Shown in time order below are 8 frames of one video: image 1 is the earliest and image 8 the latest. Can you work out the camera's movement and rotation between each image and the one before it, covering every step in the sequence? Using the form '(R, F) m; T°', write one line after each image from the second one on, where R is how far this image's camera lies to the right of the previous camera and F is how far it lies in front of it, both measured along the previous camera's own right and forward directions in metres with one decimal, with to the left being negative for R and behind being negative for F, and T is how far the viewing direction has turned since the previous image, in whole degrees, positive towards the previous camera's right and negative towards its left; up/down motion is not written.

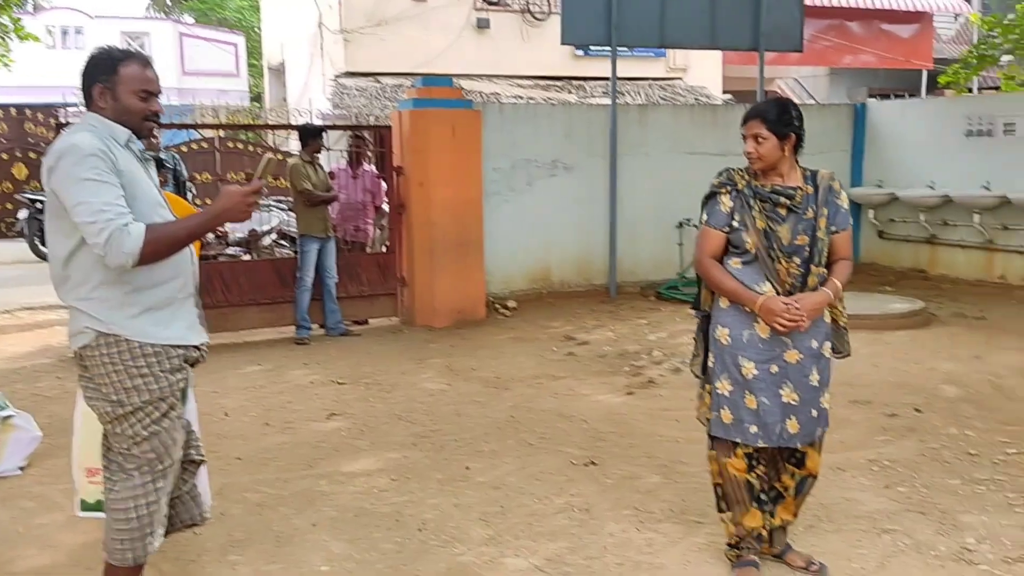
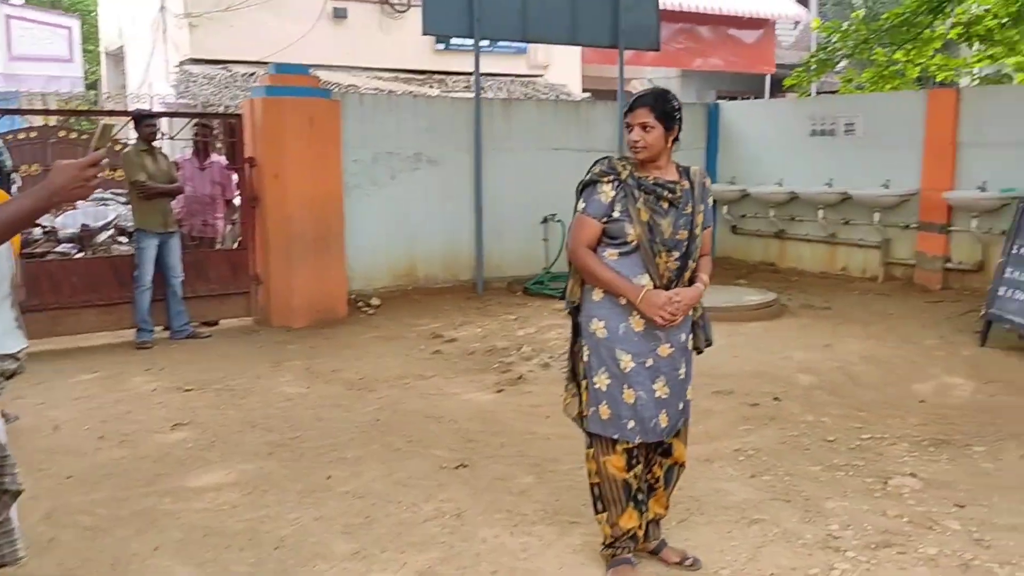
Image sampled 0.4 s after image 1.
(0.0, +0.2) m; +9°
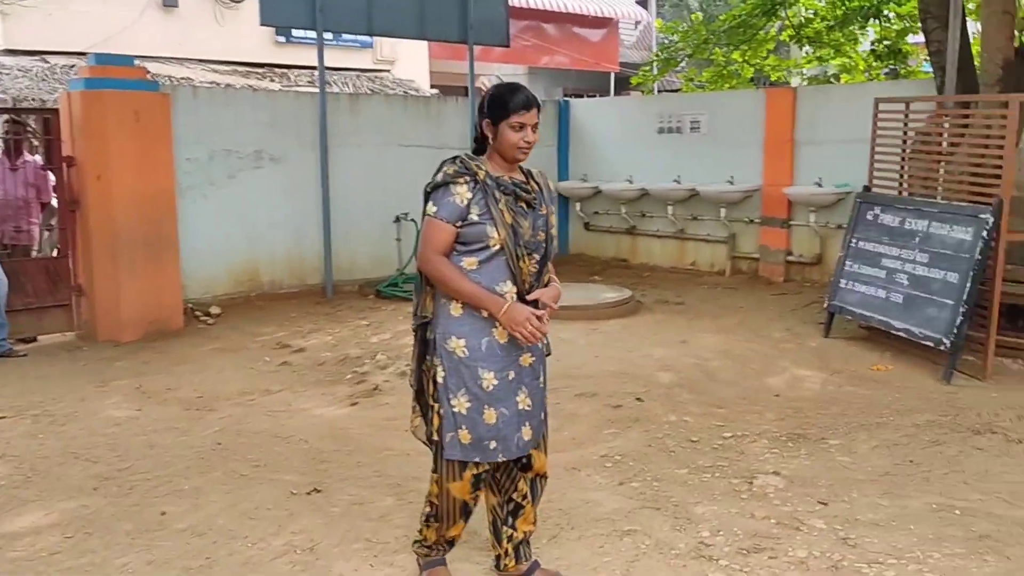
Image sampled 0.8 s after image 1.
(0.0, +0.3) m; +10°
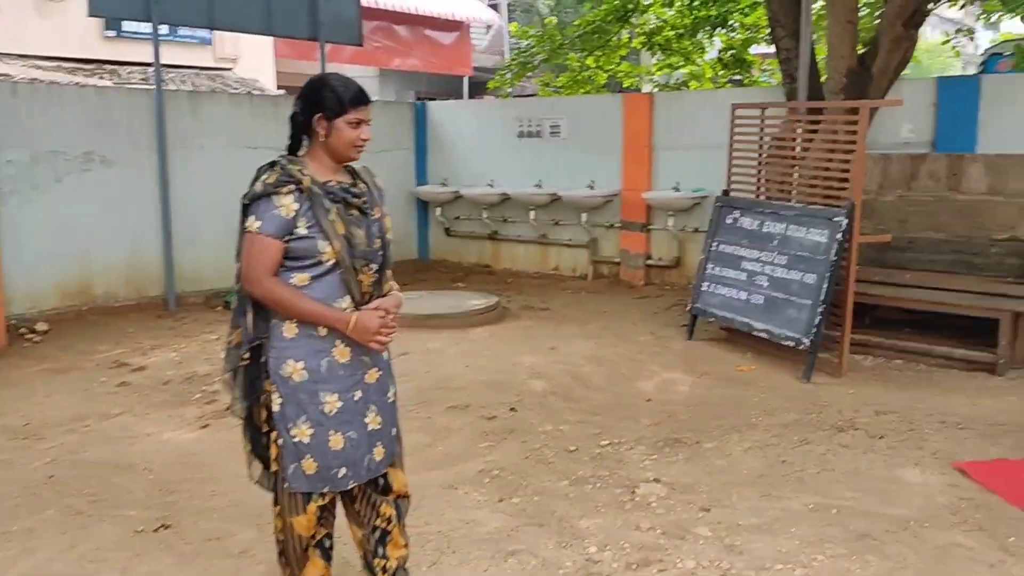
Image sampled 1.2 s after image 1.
(-0.1, +0.2) m; +10°
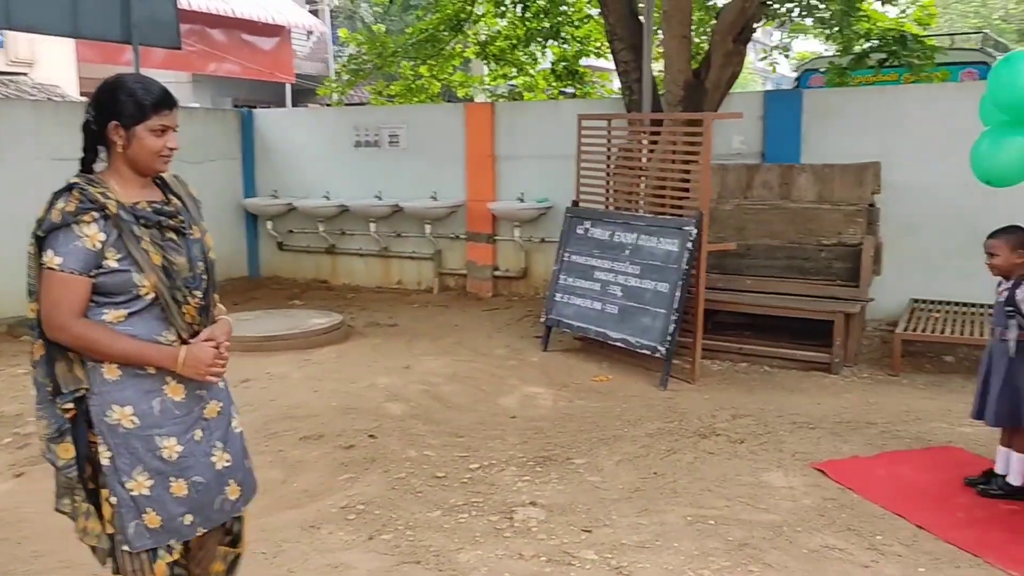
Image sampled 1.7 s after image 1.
(-0.2, +0.2) m; +11°
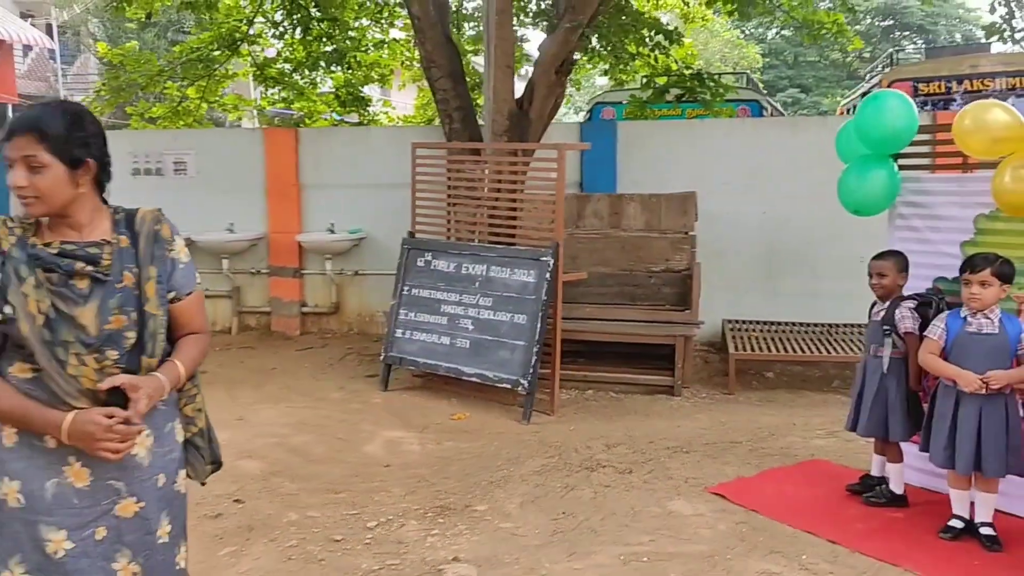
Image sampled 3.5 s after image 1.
(-0.7, +0.4) m; +17°
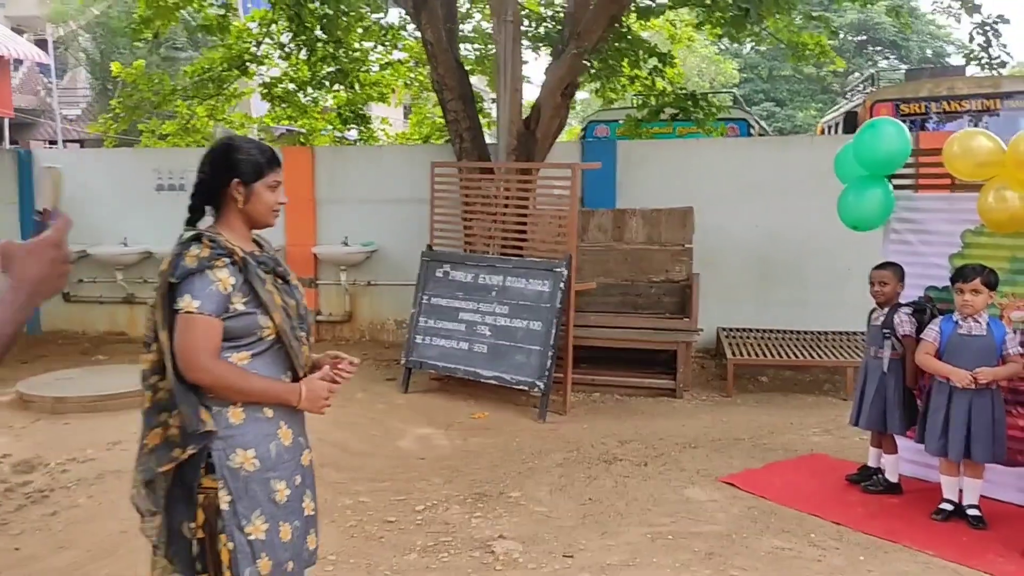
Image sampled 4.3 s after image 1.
(-0.3, -0.4) m; +2°
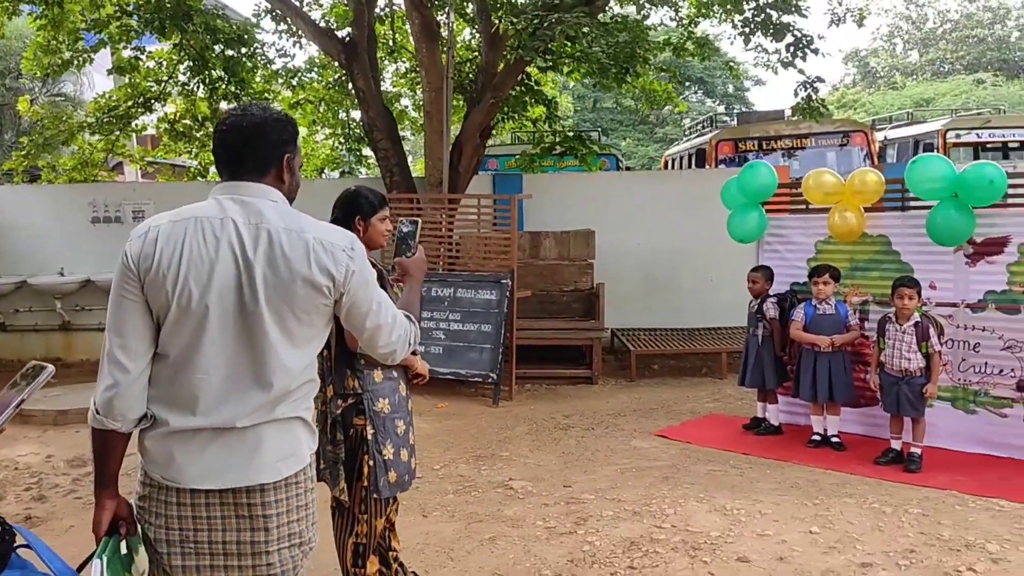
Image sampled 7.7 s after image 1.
(-1.1, -1.3) m; +11°
